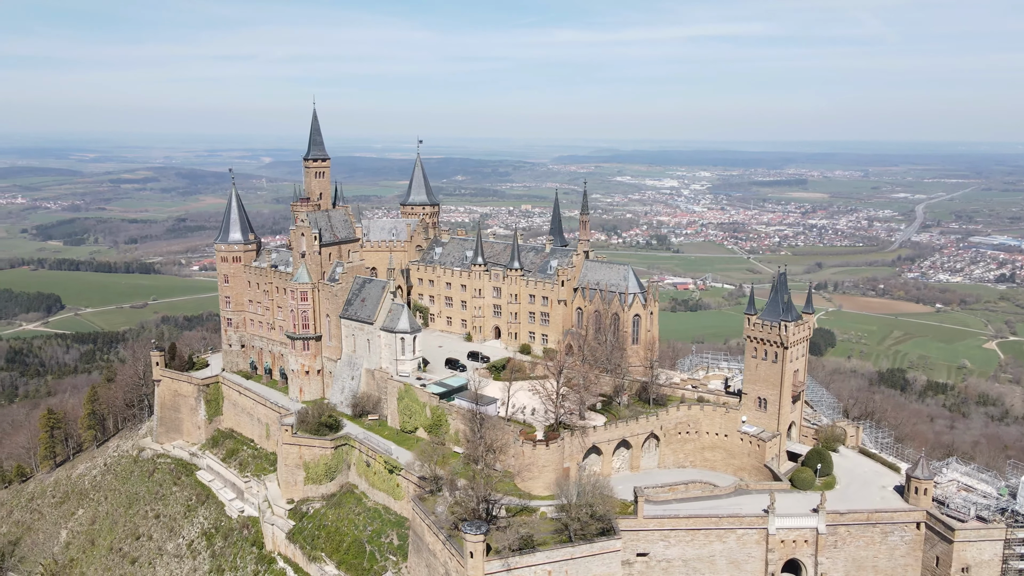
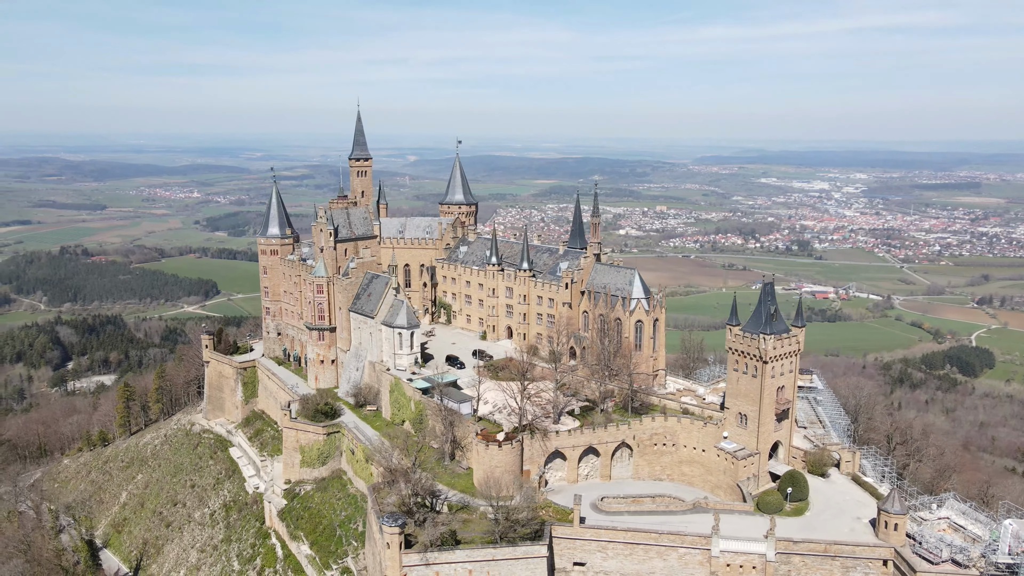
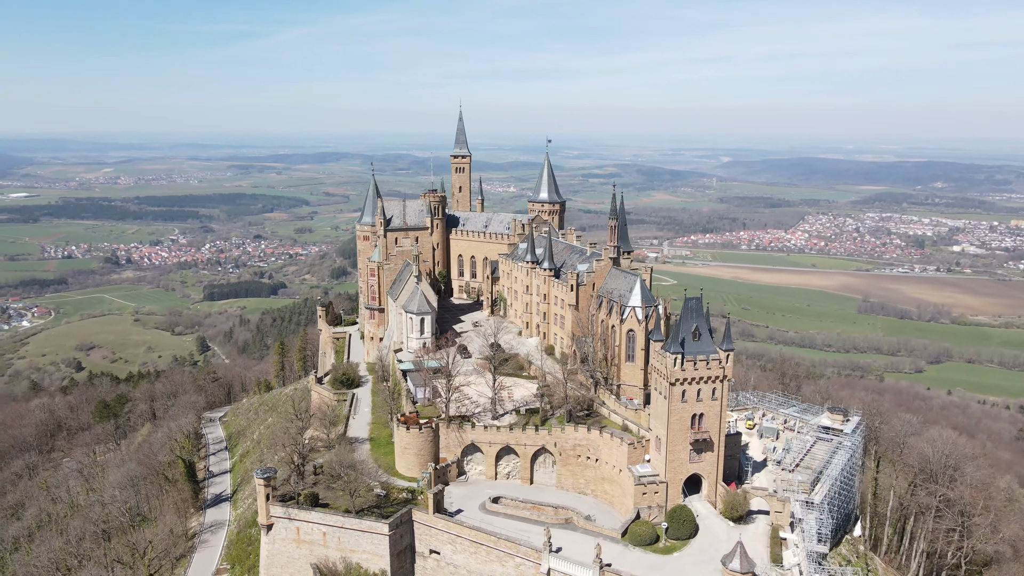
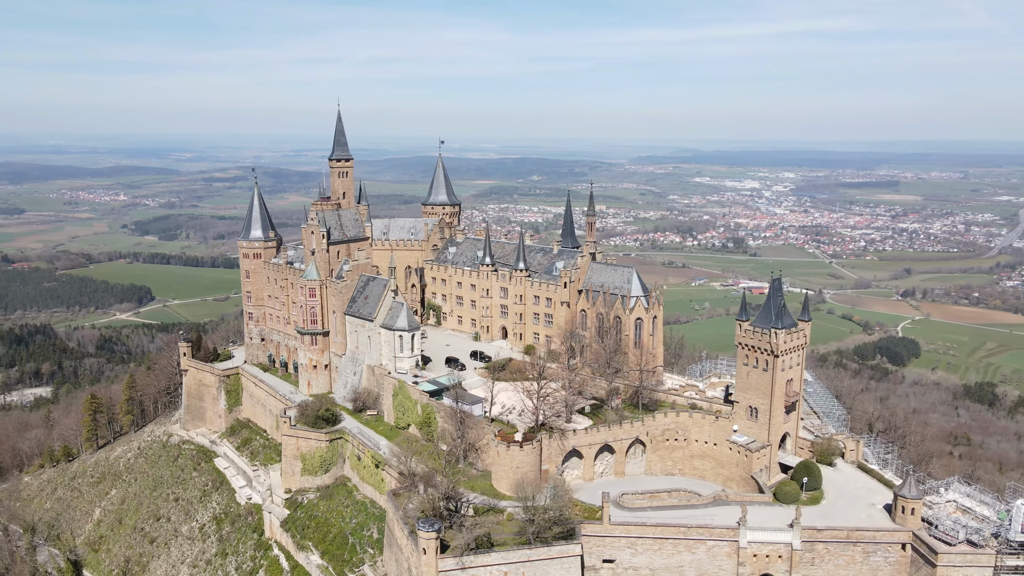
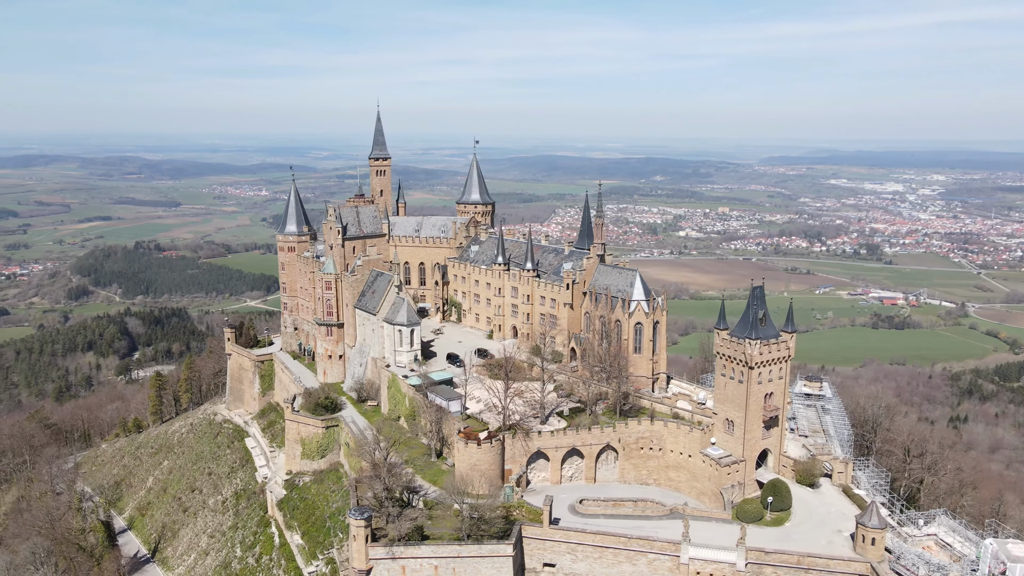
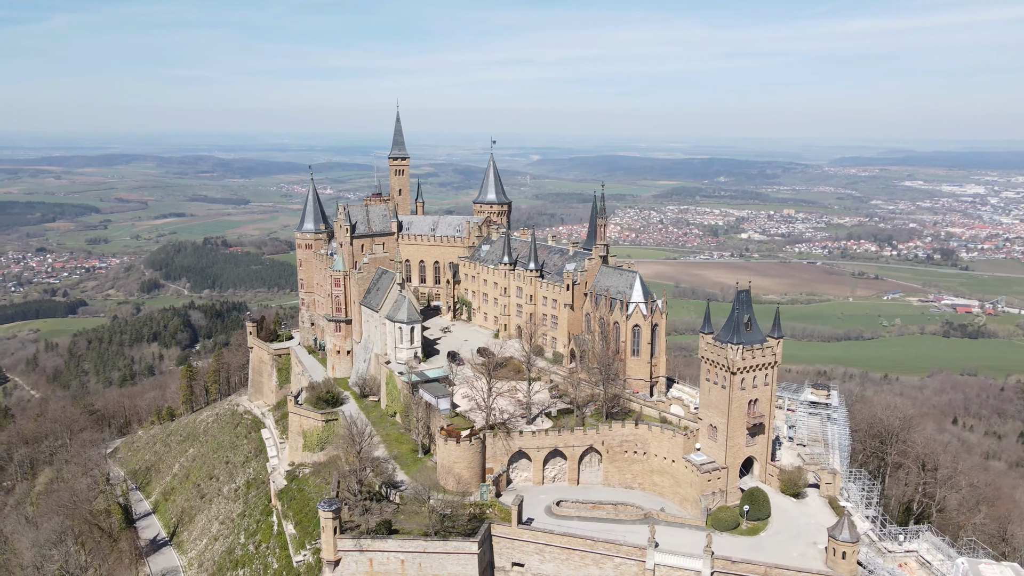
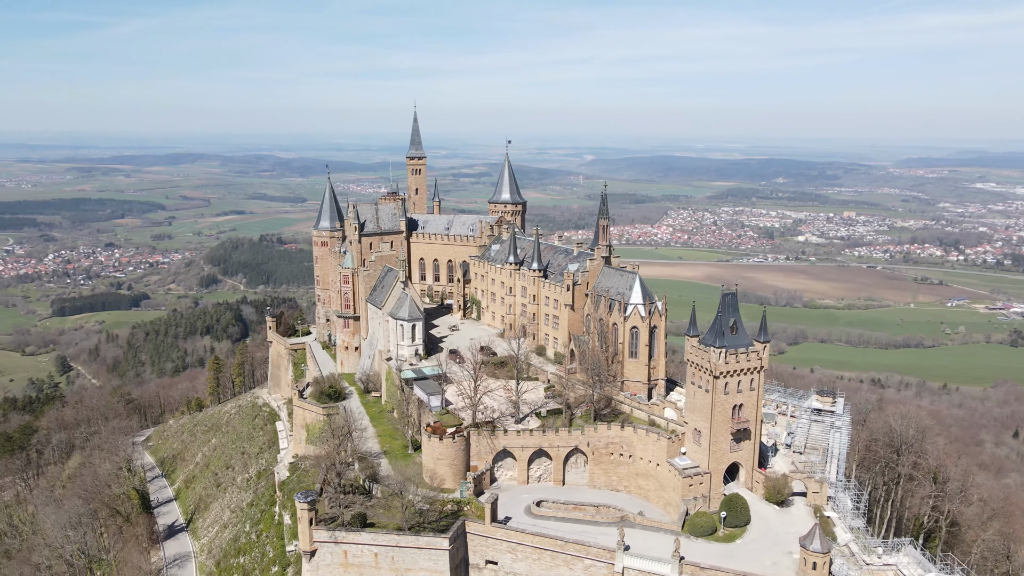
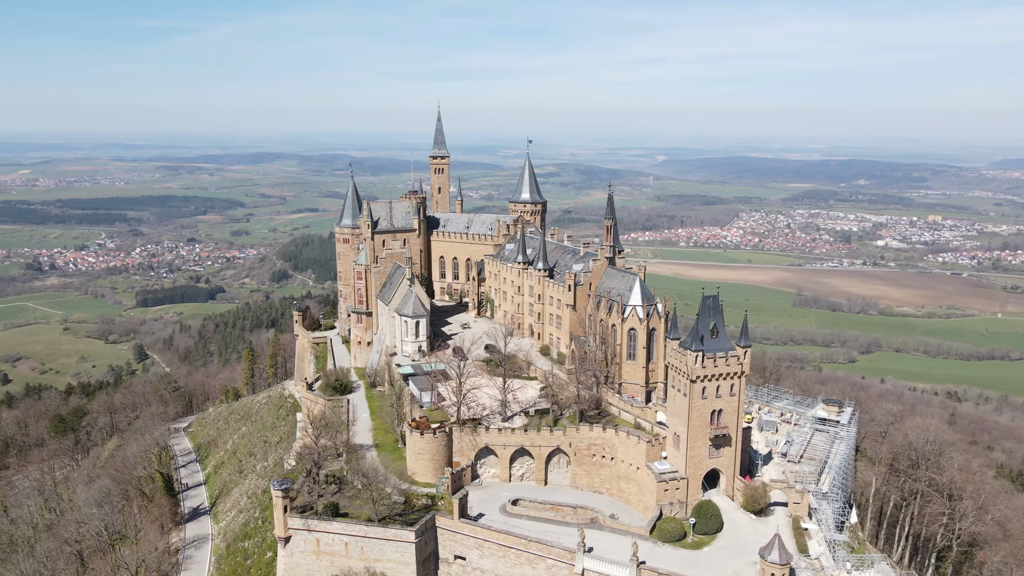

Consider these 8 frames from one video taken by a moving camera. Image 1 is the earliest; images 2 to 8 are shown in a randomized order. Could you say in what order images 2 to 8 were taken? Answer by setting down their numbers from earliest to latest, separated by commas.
4, 2, 5, 6, 7, 8, 3
